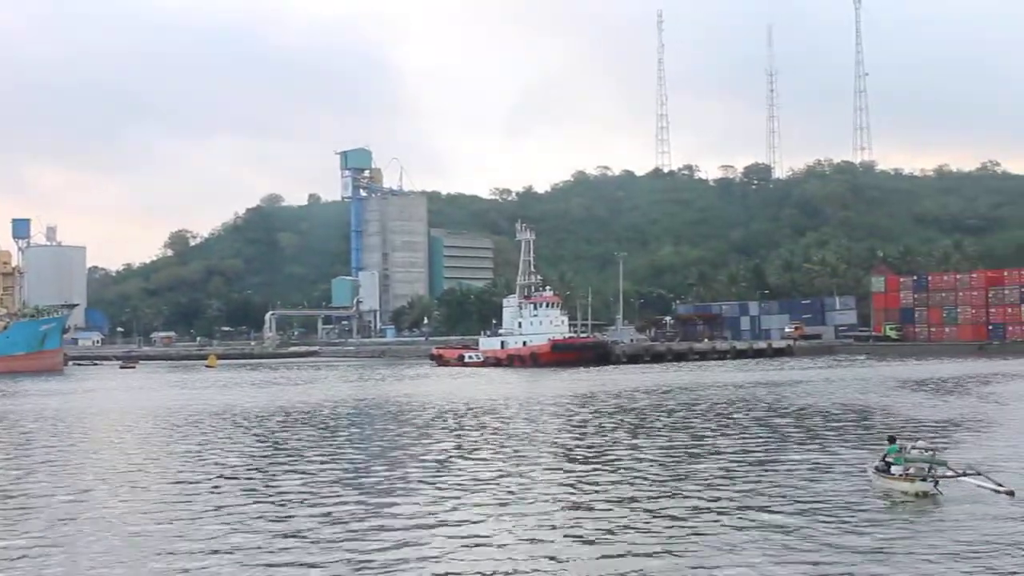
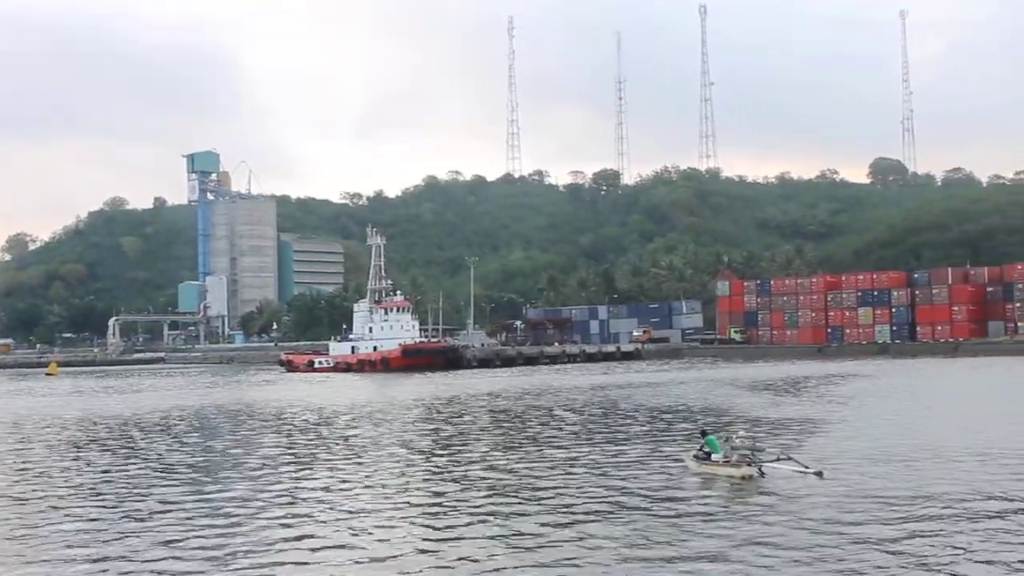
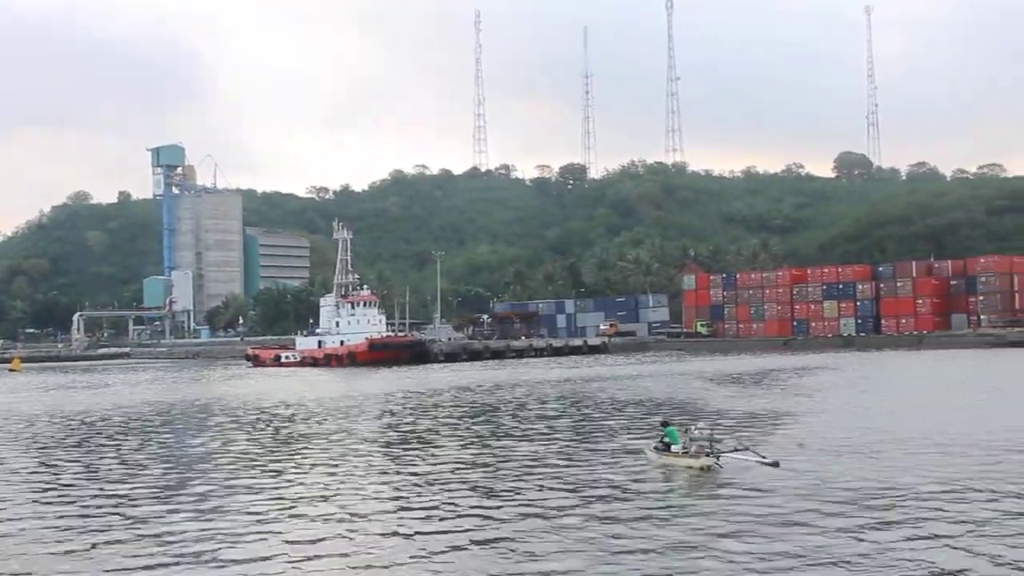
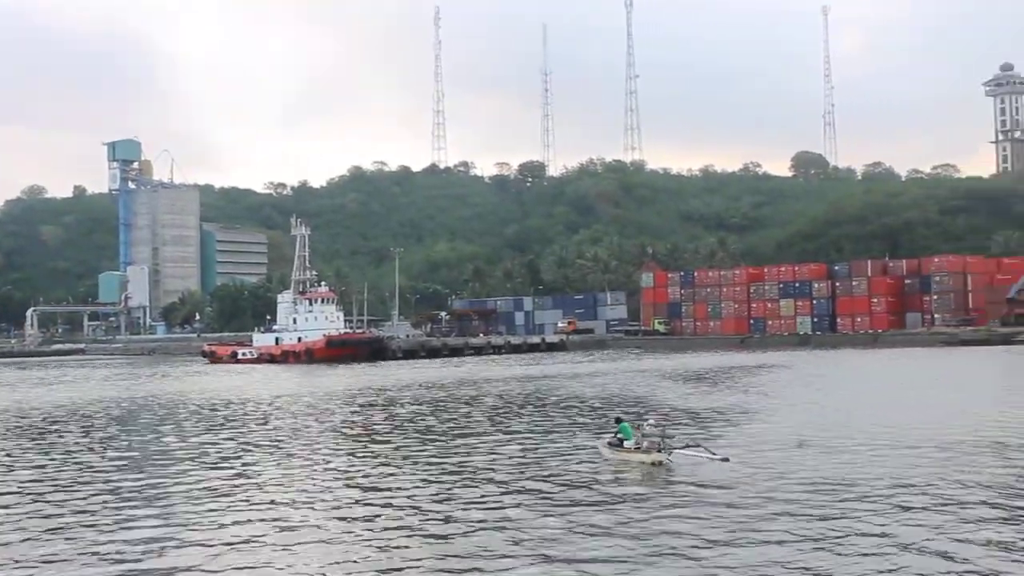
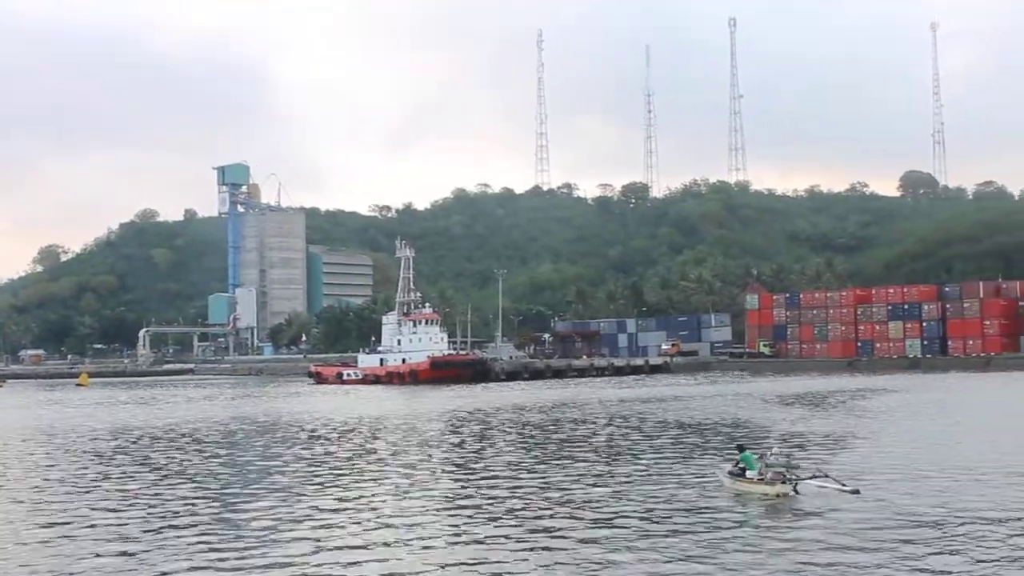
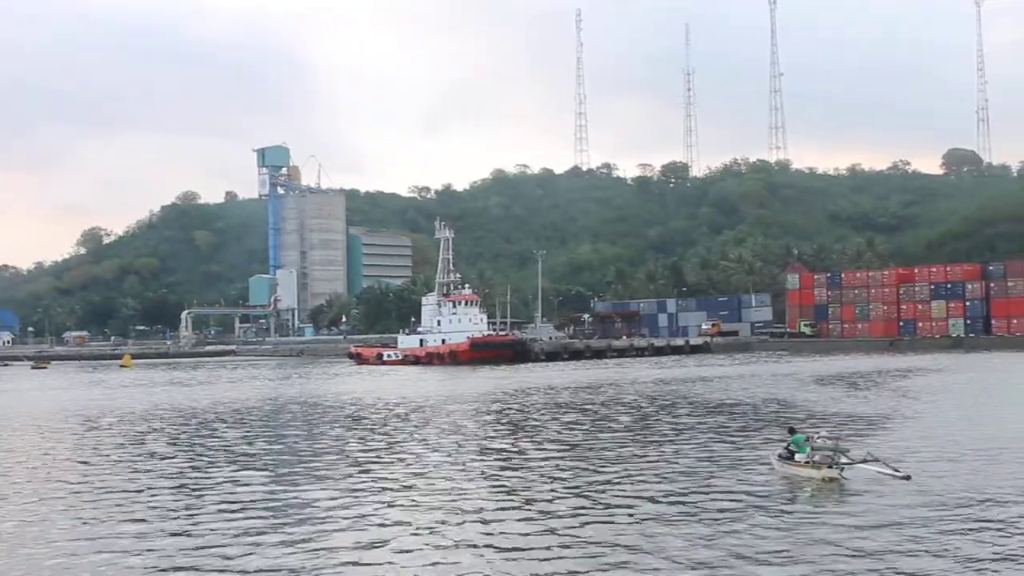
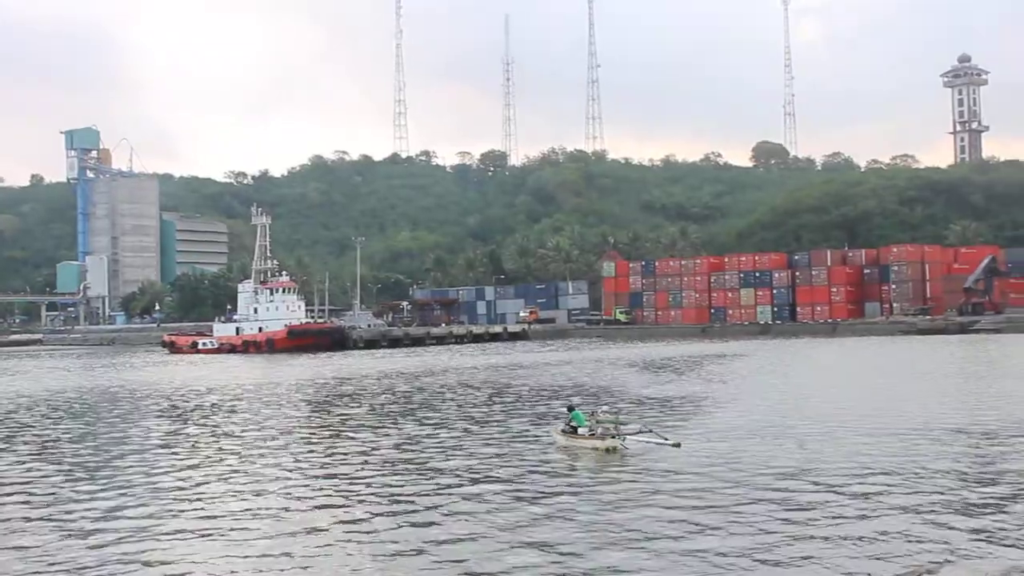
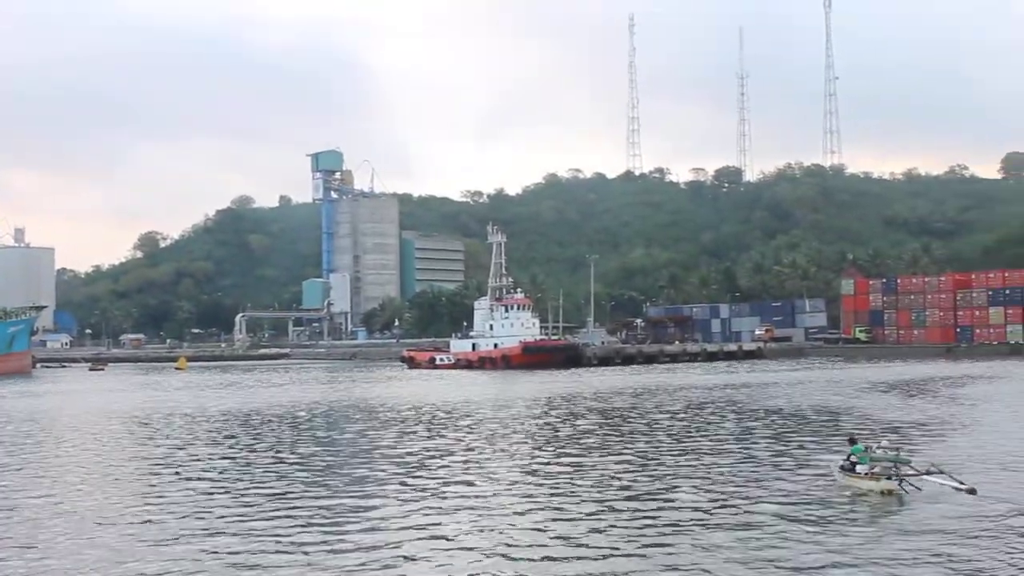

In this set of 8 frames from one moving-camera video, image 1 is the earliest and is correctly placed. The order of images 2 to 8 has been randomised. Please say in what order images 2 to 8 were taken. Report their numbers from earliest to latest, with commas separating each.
8, 6, 5, 2, 3, 4, 7
